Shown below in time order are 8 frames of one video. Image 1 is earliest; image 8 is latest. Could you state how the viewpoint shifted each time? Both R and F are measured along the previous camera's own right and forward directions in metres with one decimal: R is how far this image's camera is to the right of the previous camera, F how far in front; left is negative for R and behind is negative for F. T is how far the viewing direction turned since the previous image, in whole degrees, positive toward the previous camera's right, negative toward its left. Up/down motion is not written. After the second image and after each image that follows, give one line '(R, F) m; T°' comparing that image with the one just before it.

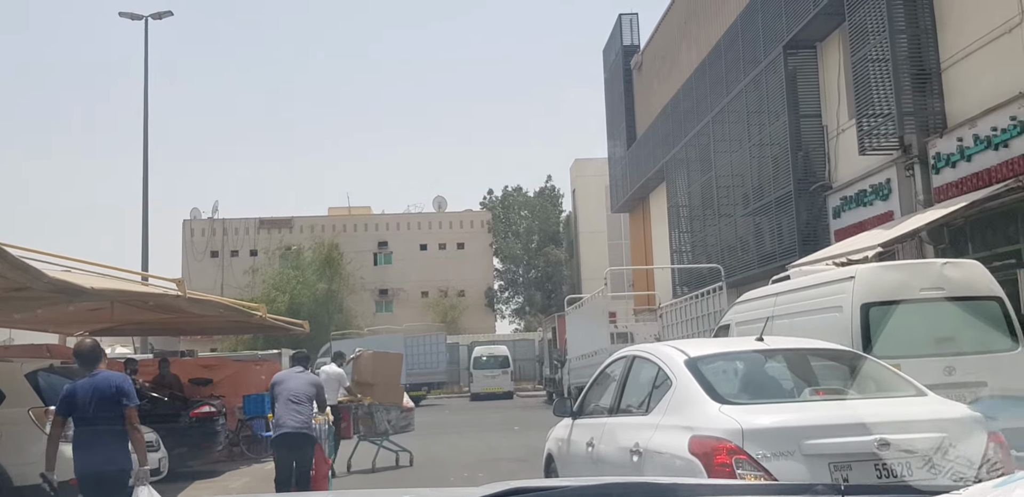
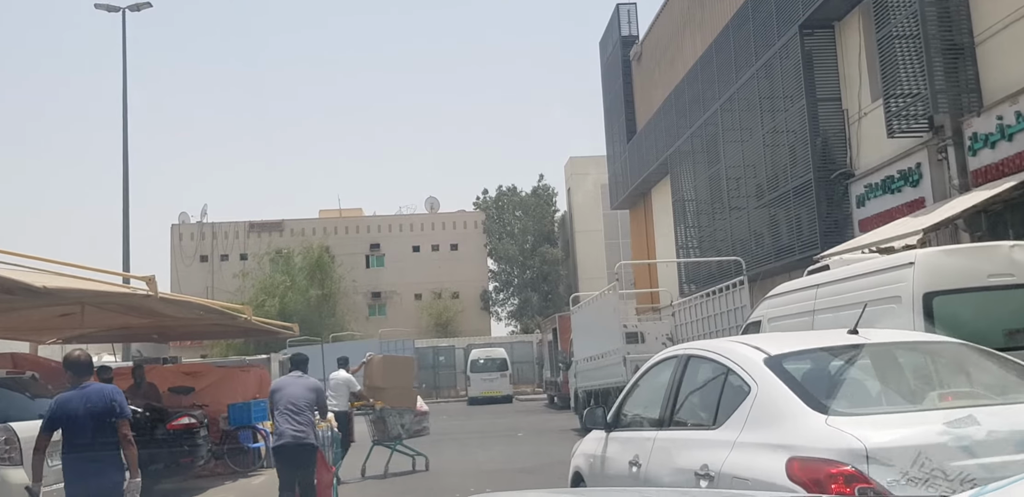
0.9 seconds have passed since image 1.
(-0.2, +1.0) m; 0°
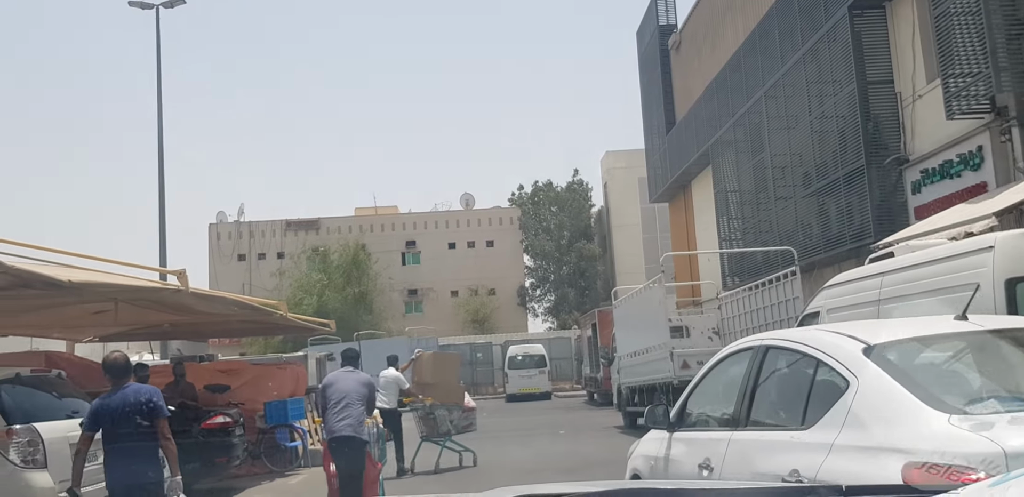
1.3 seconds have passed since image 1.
(-0.1, +0.4) m; -2°
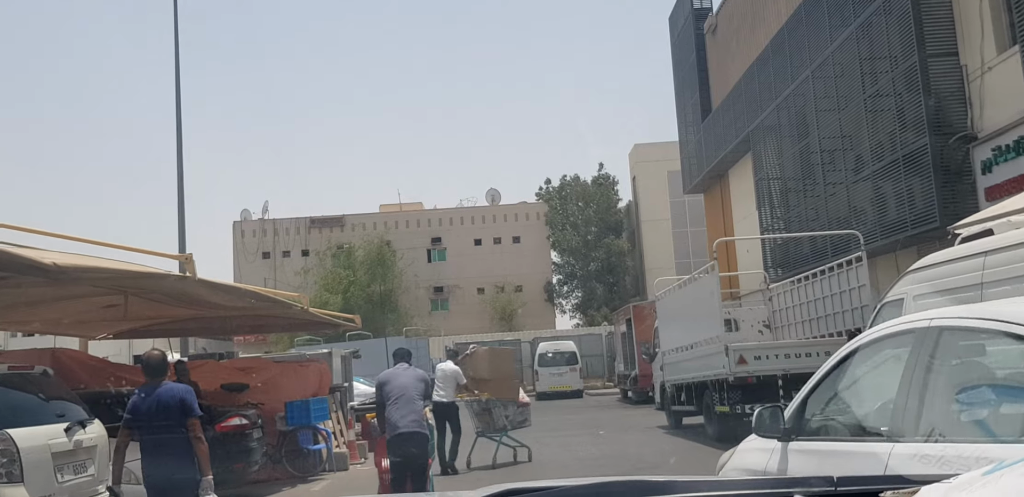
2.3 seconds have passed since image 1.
(-0.2, +1.0) m; -2°
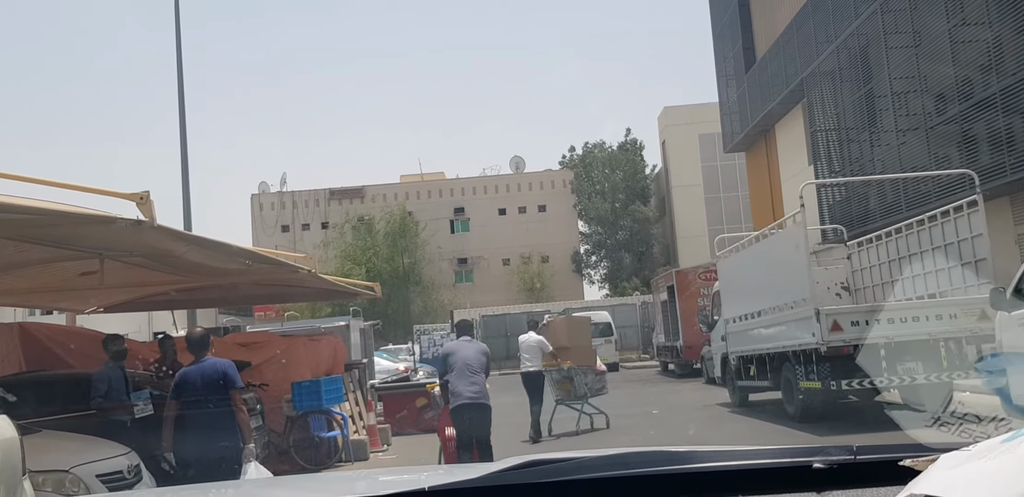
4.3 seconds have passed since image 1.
(-0.2, +1.8) m; -1°
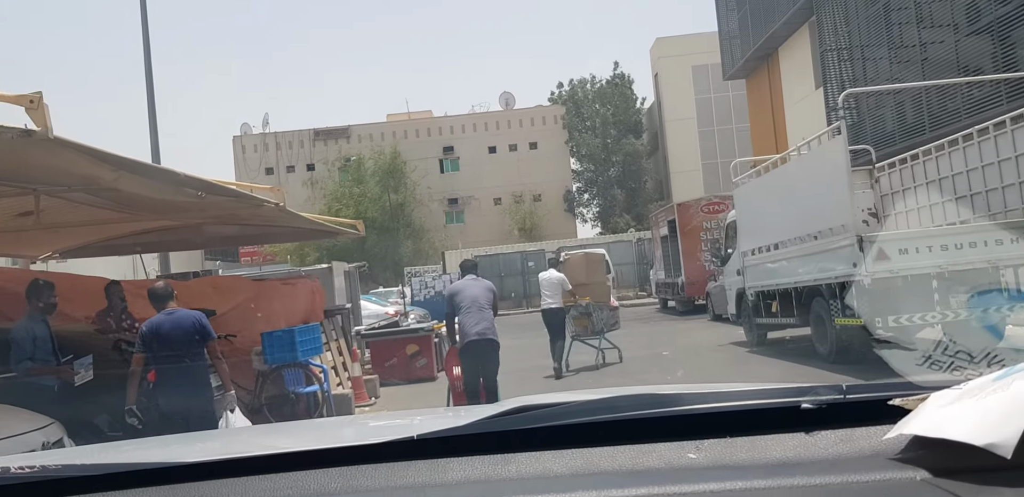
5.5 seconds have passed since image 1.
(-0.1, +1.2) m; +1°
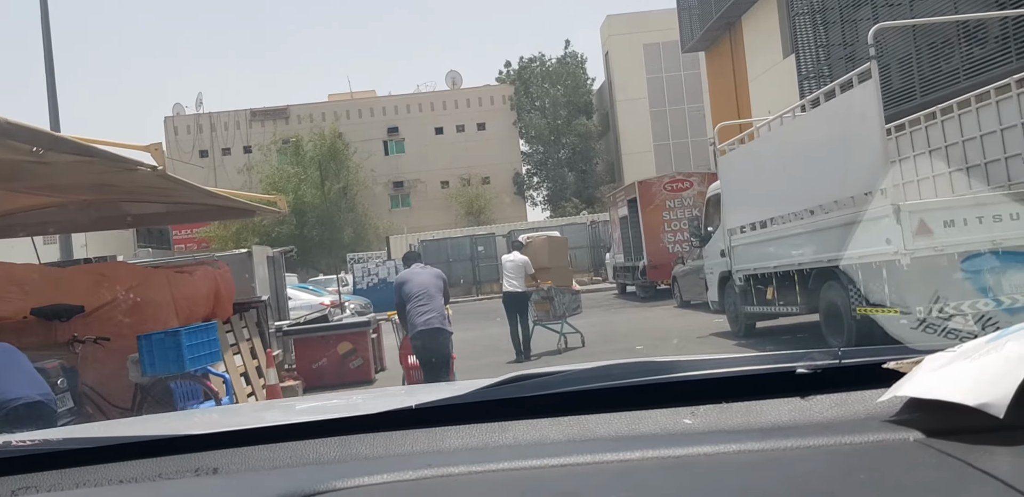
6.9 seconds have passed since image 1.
(0.0, +1.7) m; +3°
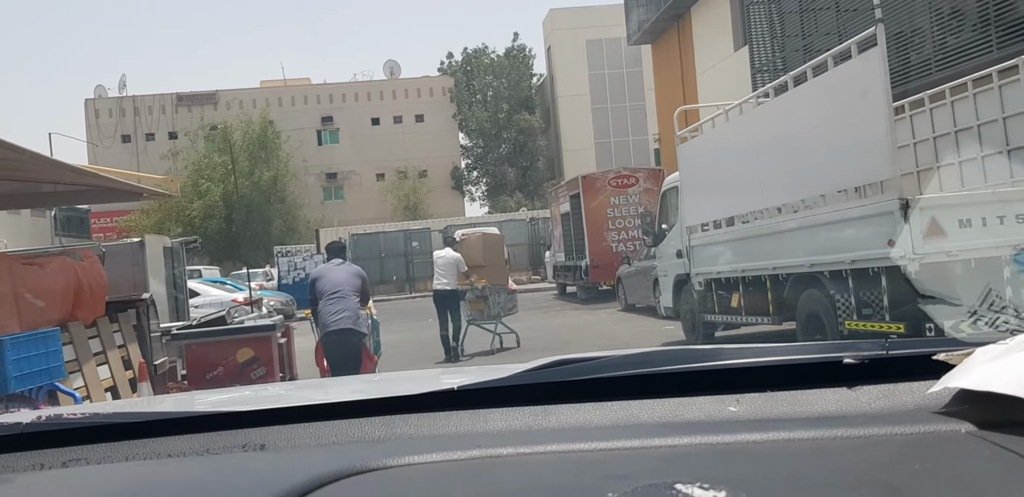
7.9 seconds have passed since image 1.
(+0.1, +1.2) m; +4°
